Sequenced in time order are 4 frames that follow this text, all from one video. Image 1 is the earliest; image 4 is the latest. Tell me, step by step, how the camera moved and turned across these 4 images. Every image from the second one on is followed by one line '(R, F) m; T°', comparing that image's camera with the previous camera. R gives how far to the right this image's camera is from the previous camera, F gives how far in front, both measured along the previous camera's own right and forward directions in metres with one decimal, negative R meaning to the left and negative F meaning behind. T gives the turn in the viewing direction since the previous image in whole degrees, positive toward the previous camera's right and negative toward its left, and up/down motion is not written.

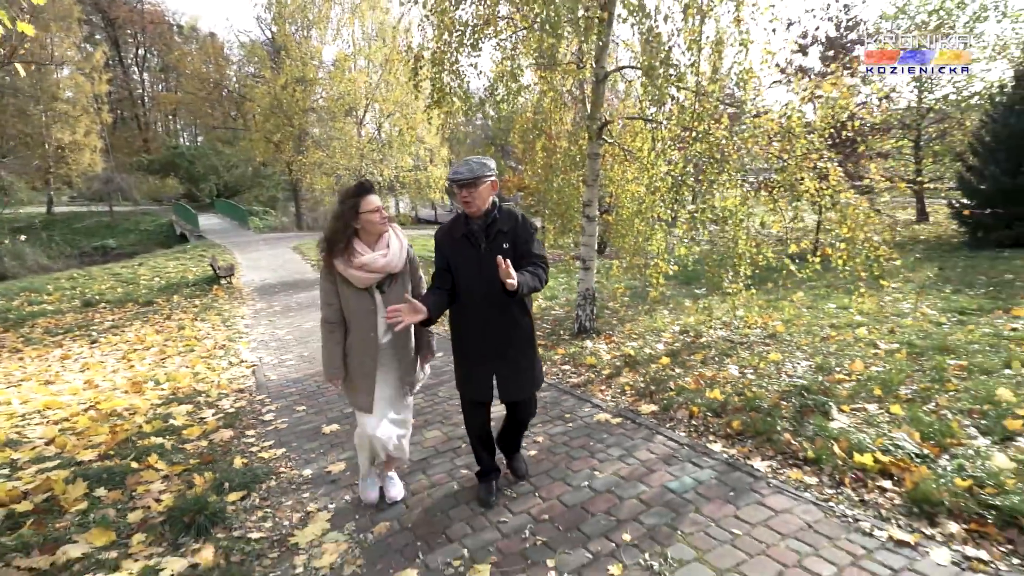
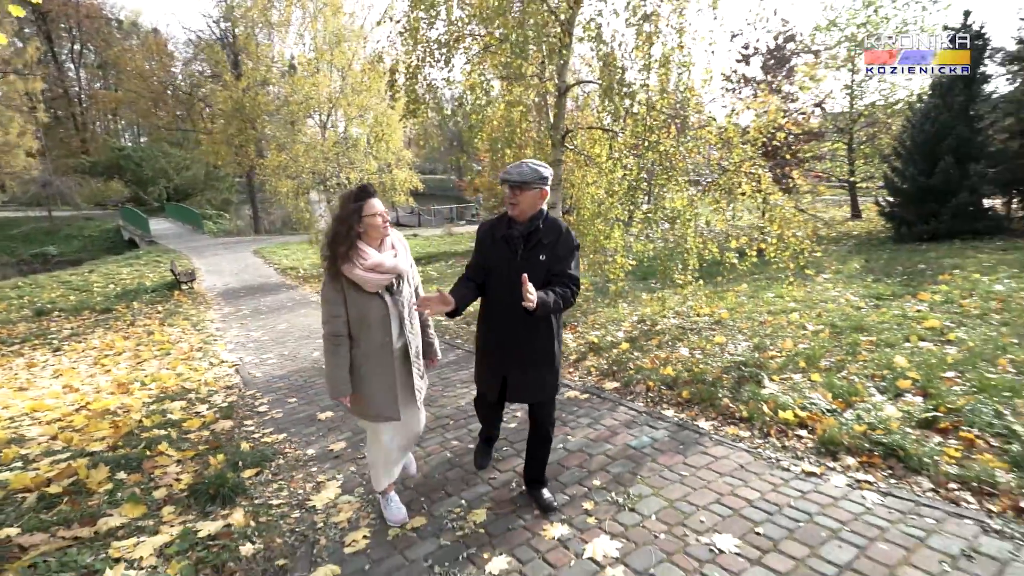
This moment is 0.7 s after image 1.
(-0.2, -0.5) m; +4°
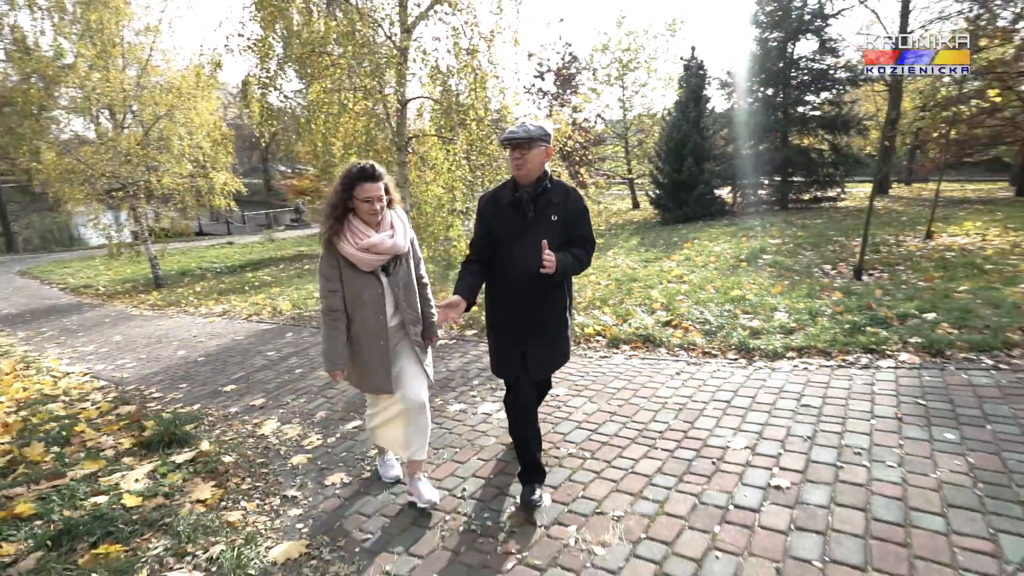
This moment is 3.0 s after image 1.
(-0.6, -1.3) m; +19°
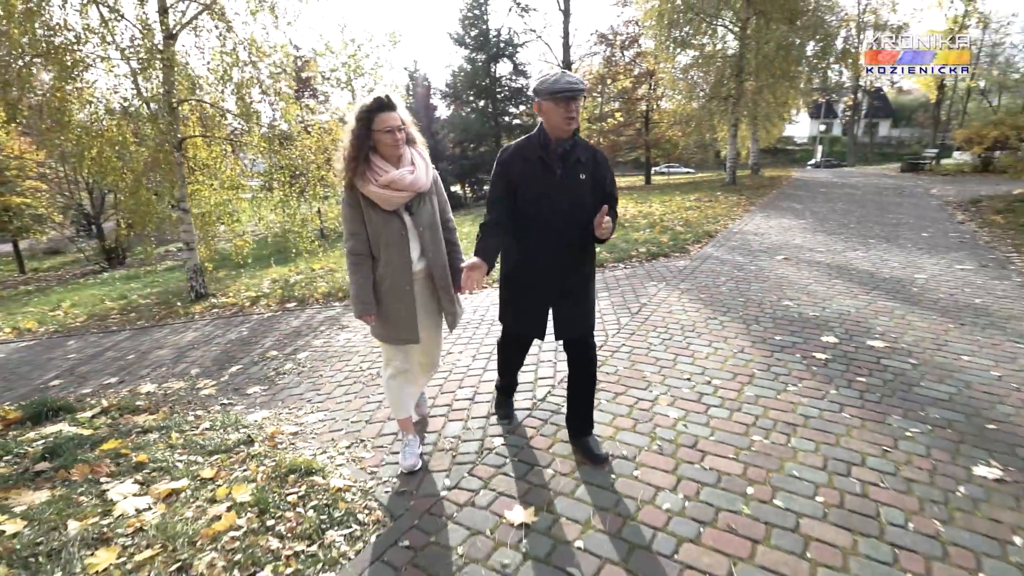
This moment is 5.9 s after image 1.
(-1.1, -1.7) m; +28°
